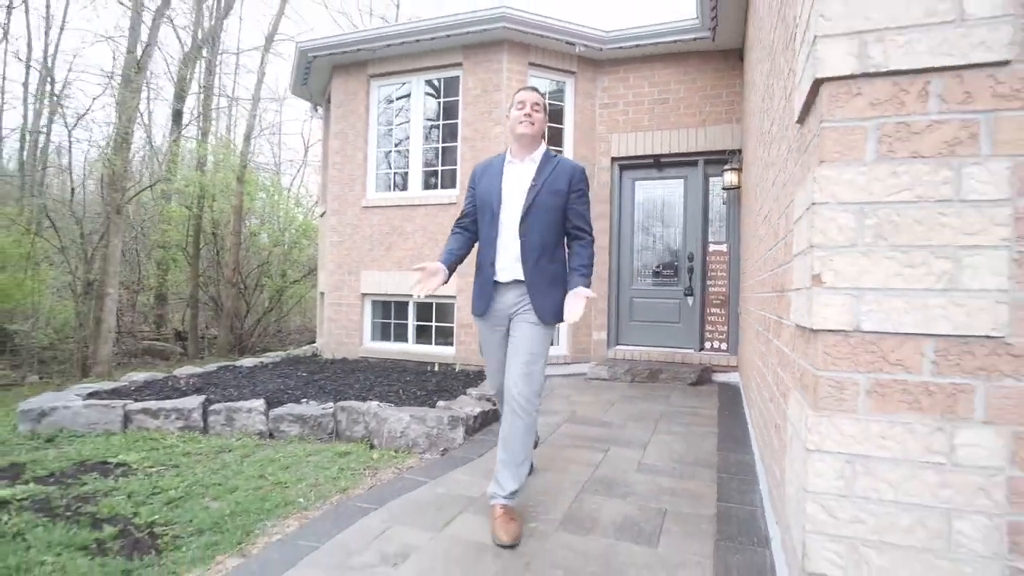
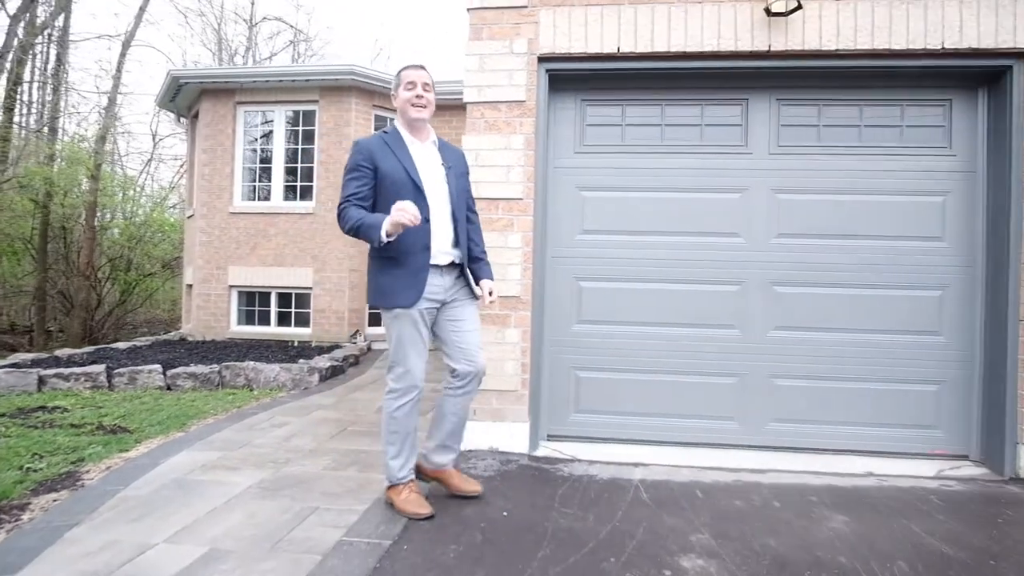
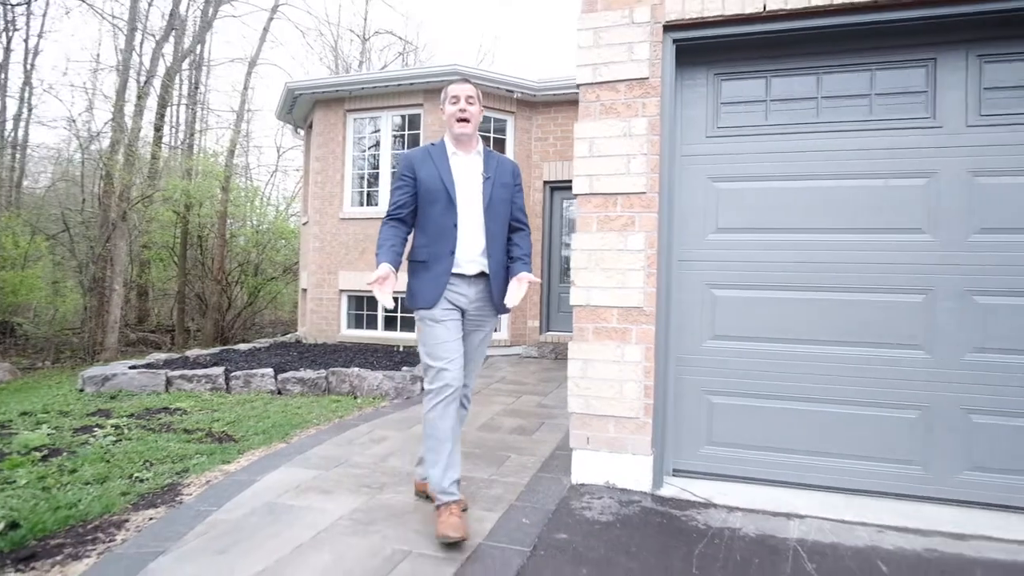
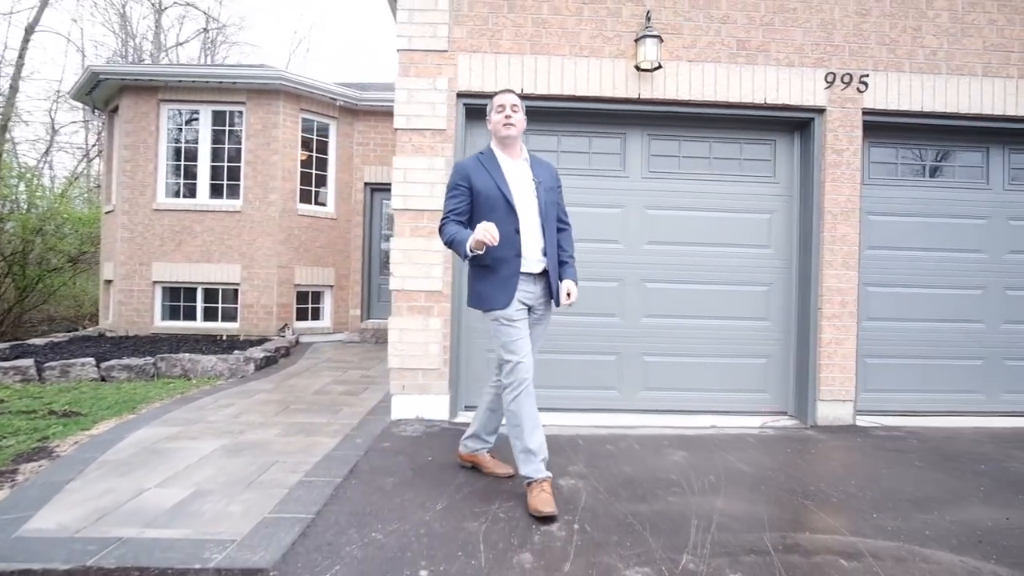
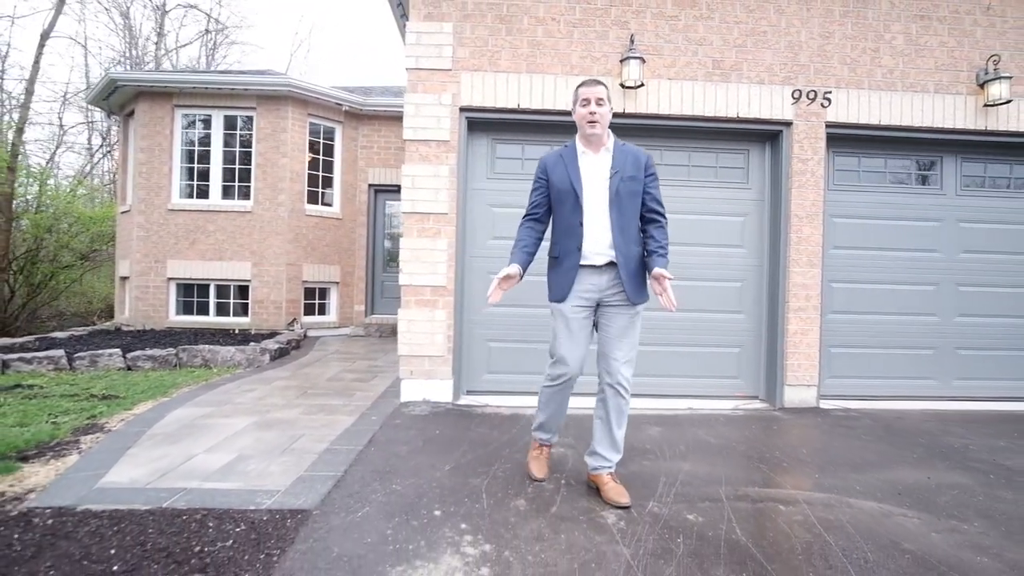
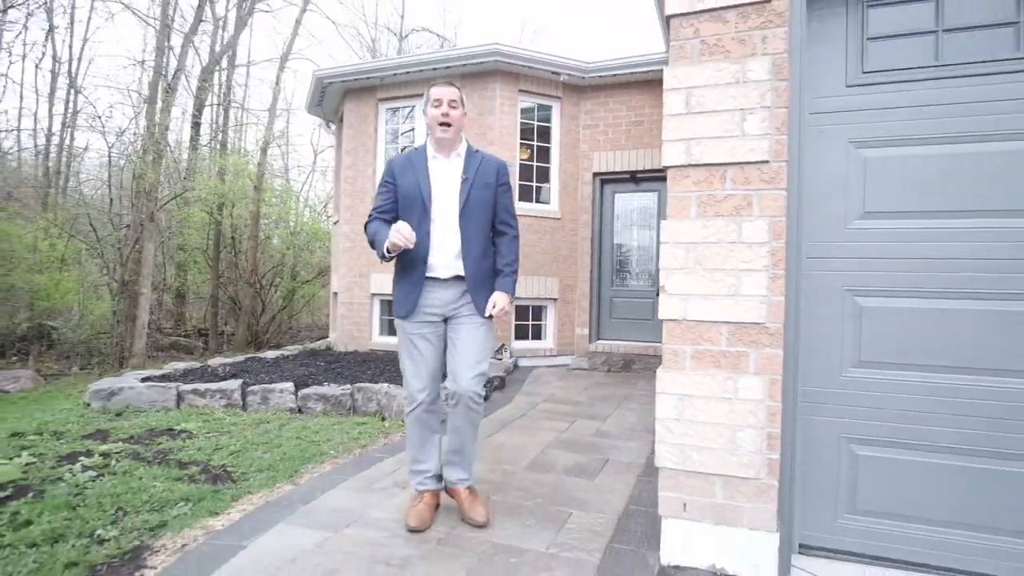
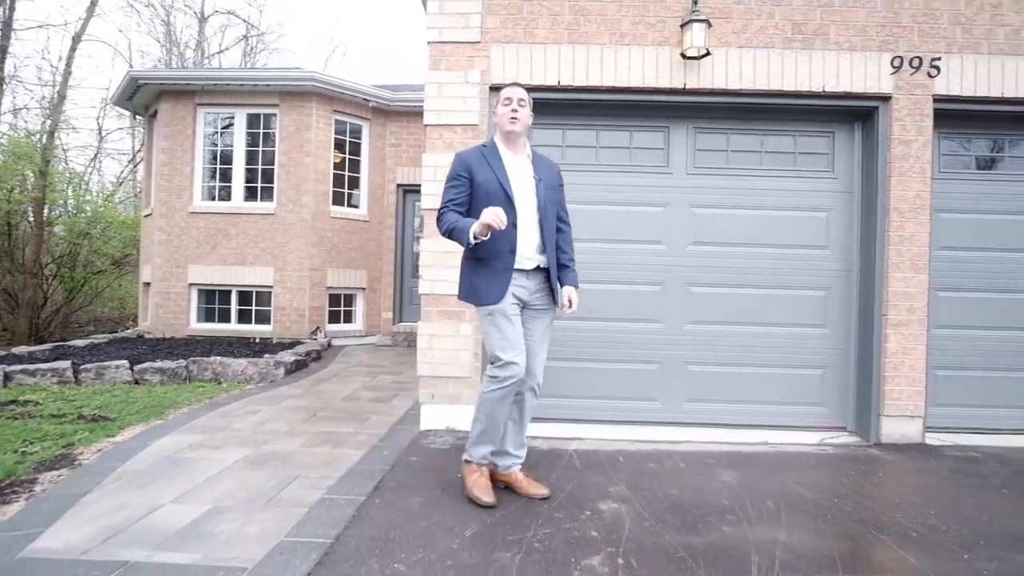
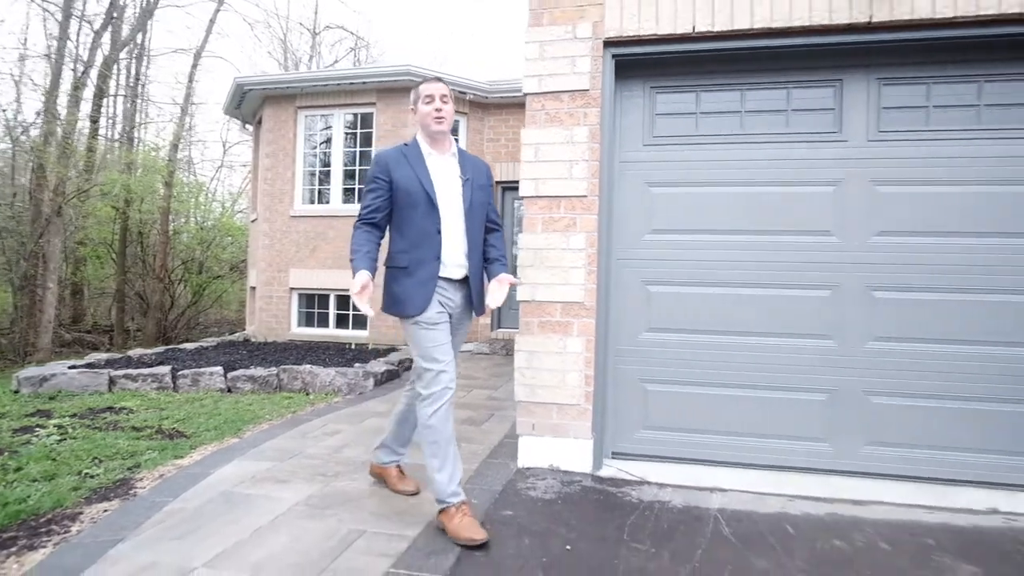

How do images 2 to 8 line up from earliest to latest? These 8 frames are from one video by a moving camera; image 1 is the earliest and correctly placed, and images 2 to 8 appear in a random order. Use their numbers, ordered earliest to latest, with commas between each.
6, 3, 8, 2, 7, 4, 5
